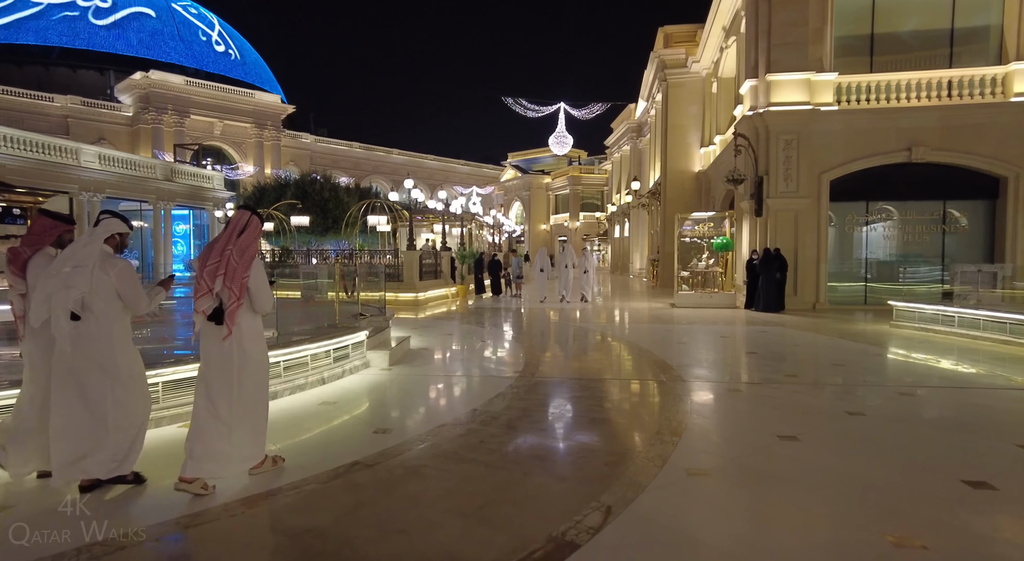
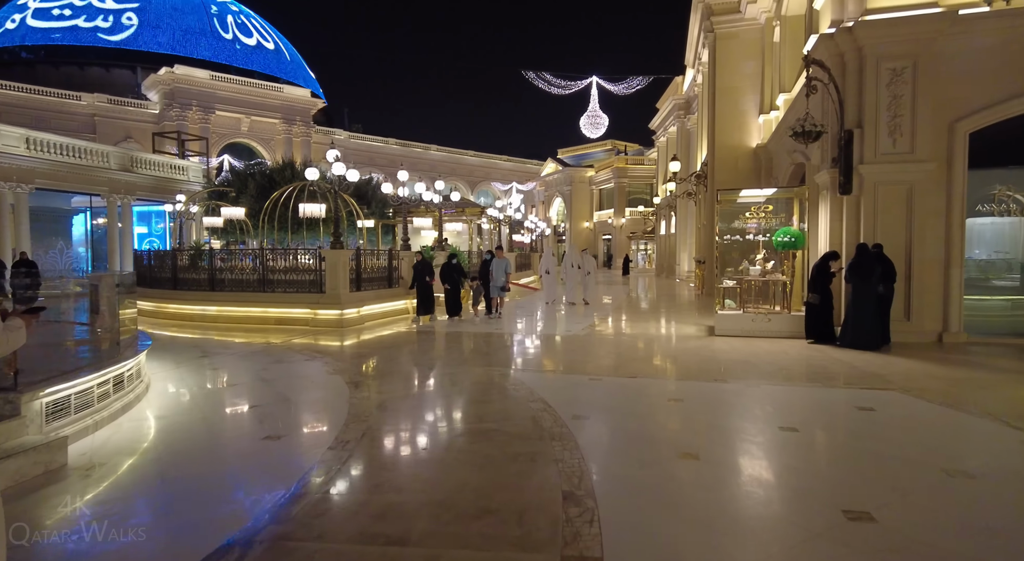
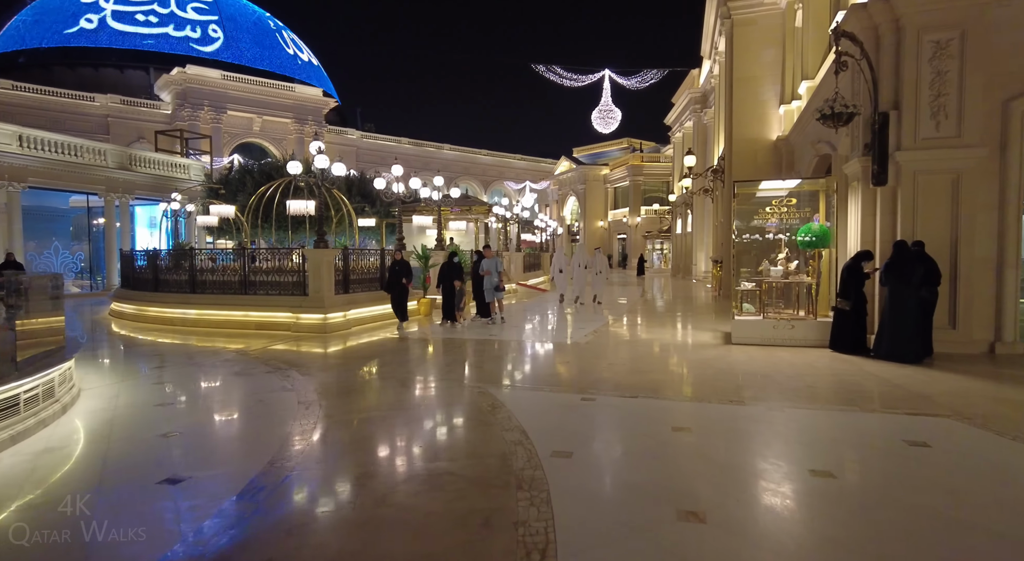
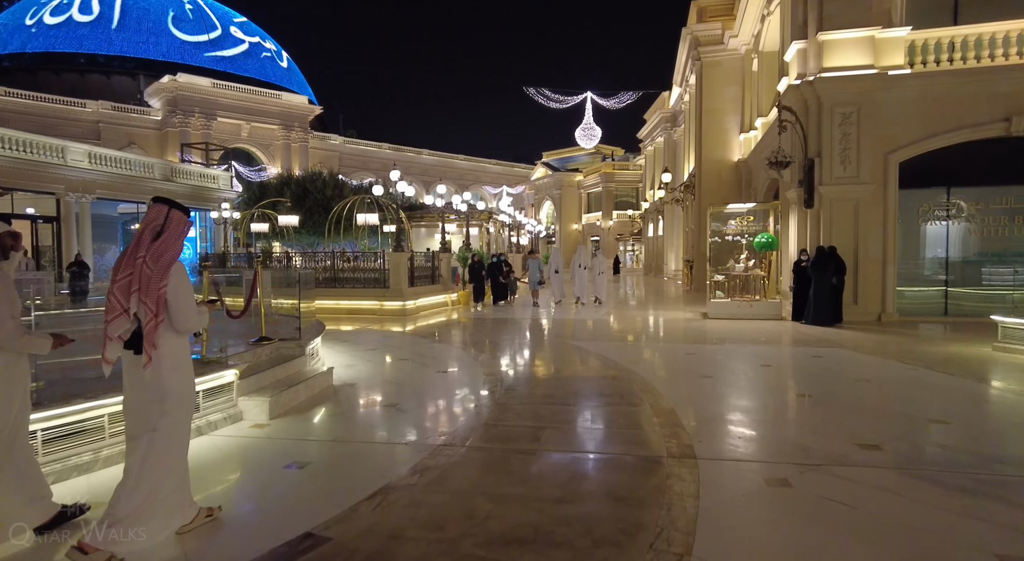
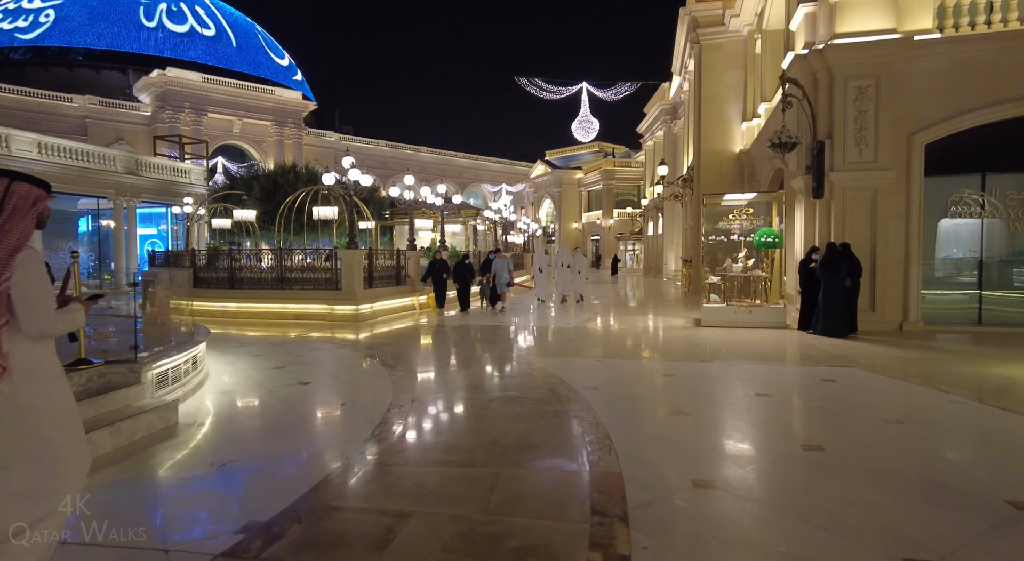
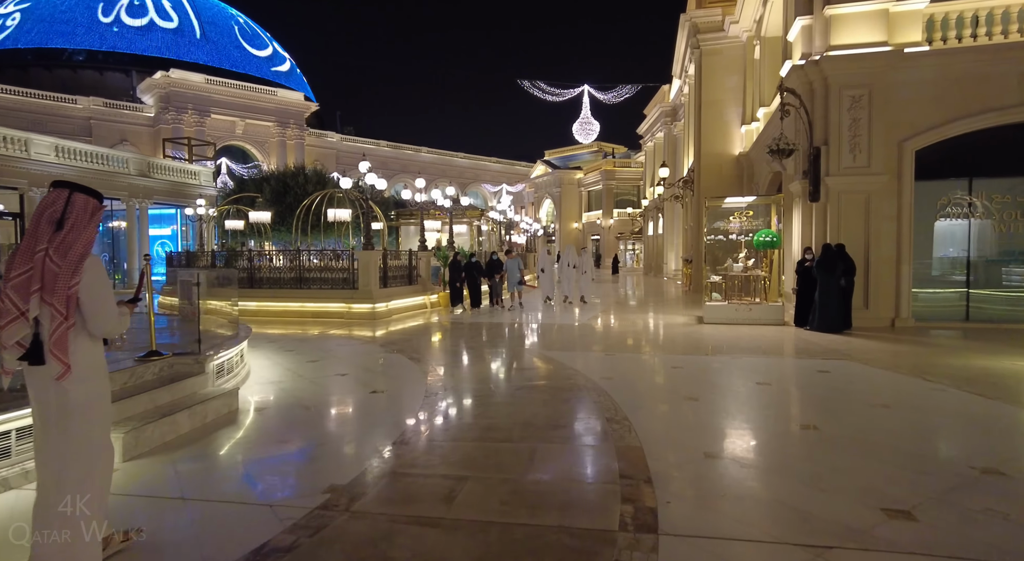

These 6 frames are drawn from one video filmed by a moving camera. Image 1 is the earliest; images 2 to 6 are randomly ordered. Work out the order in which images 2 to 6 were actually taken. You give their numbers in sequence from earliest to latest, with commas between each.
4, 6, 5, 2, 3
